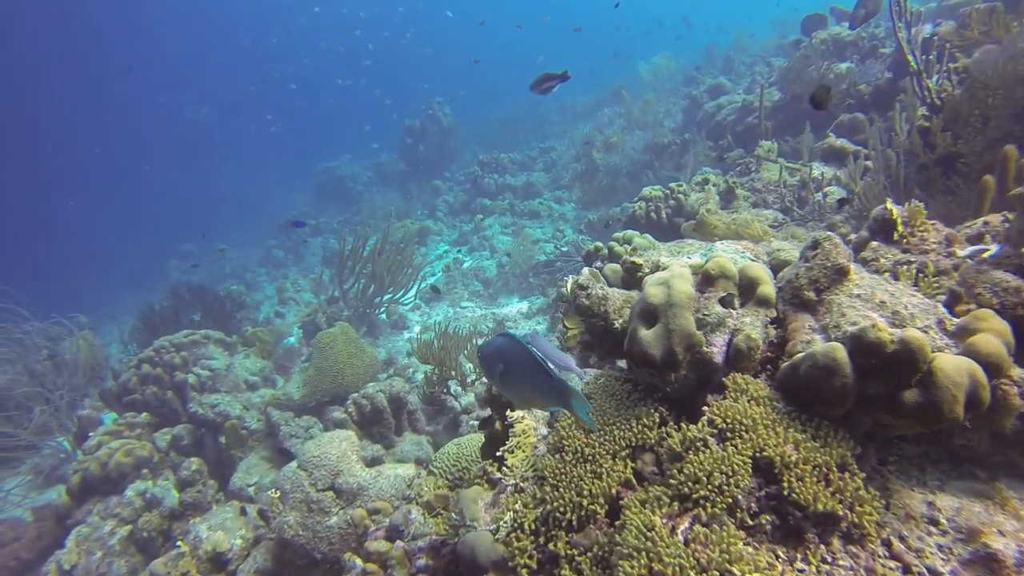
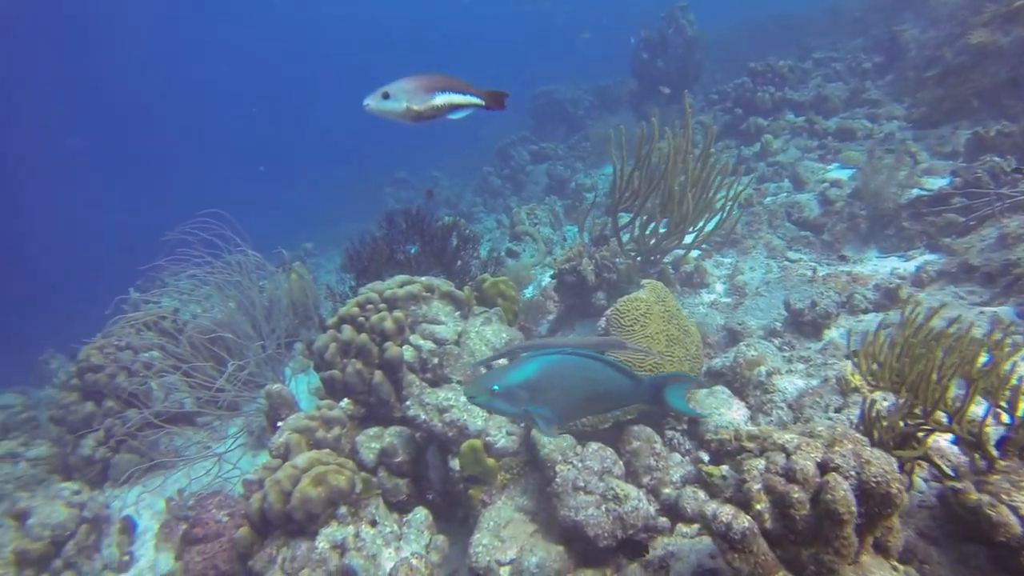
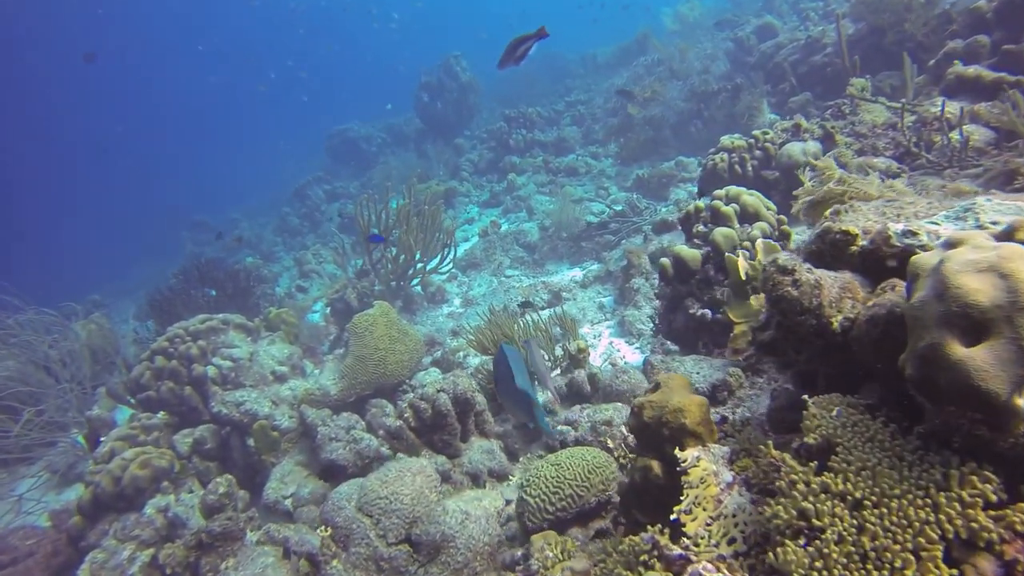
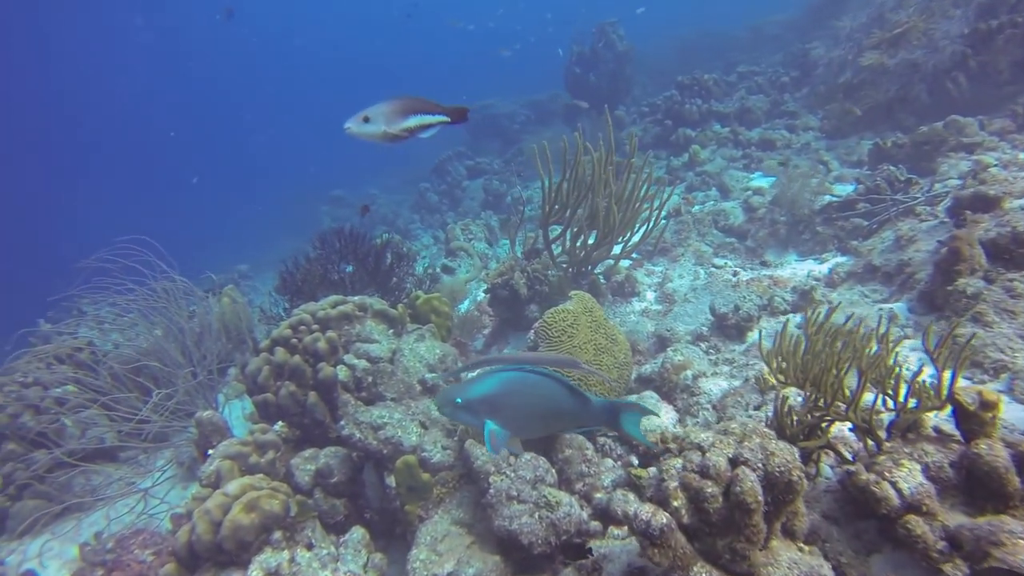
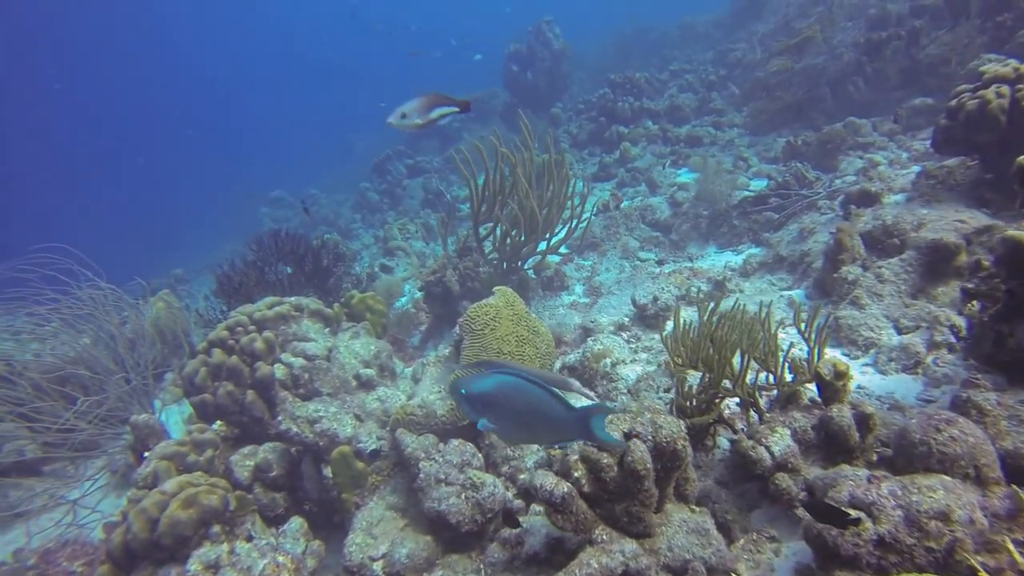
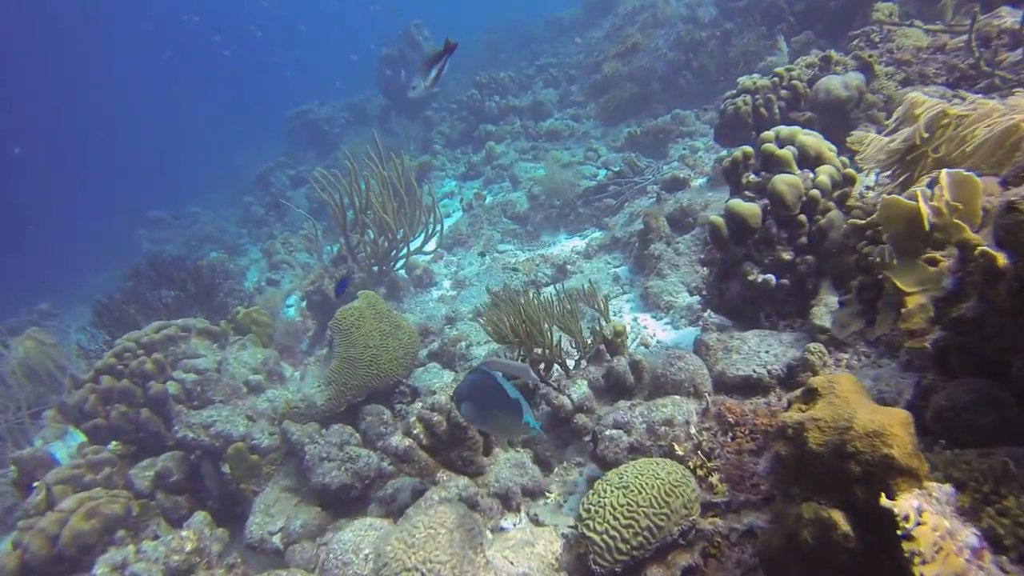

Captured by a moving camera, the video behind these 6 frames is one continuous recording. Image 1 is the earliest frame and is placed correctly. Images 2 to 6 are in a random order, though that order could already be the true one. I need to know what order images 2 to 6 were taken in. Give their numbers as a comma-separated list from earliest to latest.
3, 6, 5, 4, 2
